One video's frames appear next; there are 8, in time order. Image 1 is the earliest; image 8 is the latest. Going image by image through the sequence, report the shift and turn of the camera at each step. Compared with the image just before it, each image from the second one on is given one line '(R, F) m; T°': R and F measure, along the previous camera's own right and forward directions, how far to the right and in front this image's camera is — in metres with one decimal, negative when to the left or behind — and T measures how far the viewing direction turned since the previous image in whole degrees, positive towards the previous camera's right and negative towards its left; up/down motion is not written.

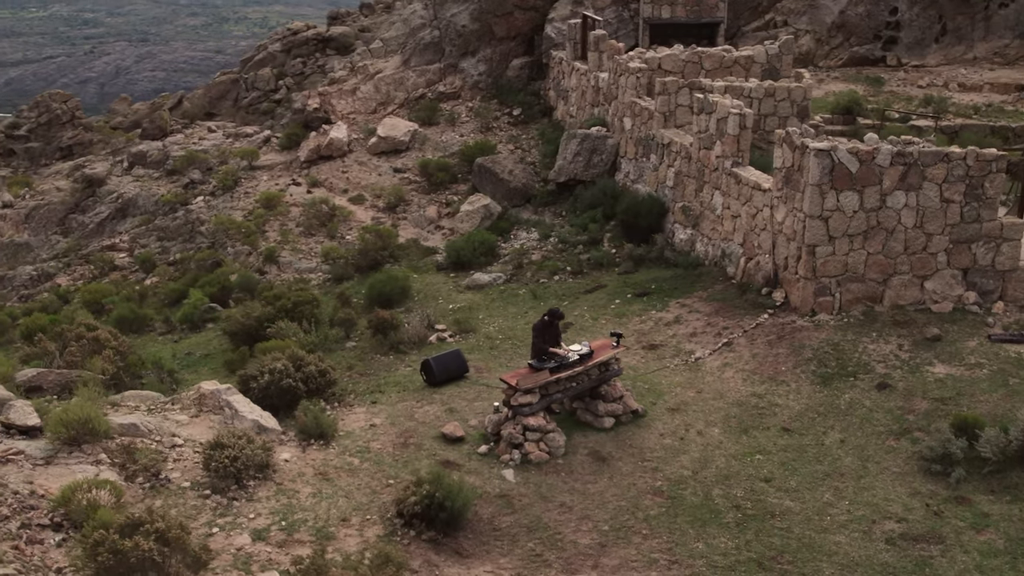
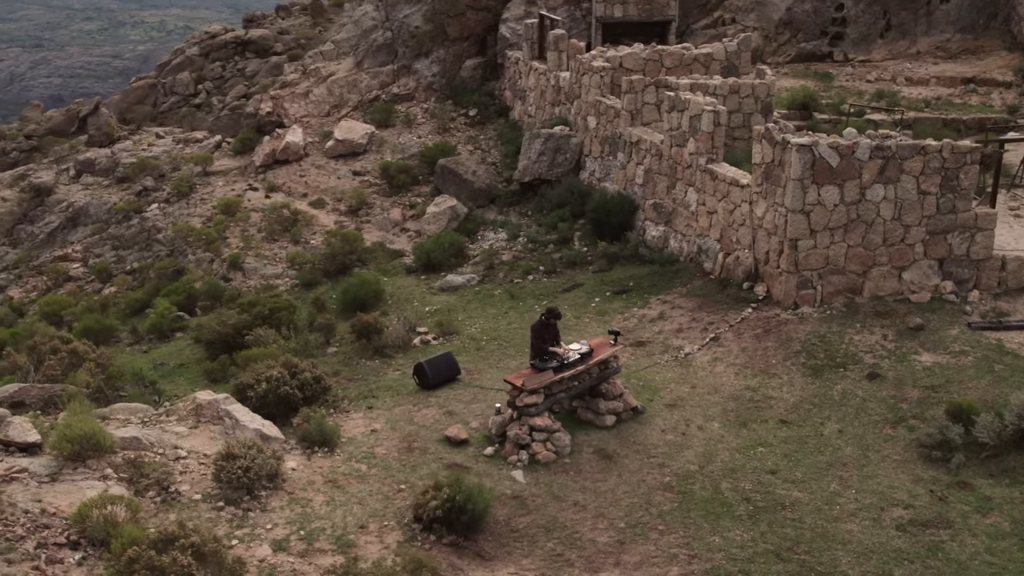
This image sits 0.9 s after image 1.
(-0.4, +0.1) m; +3°
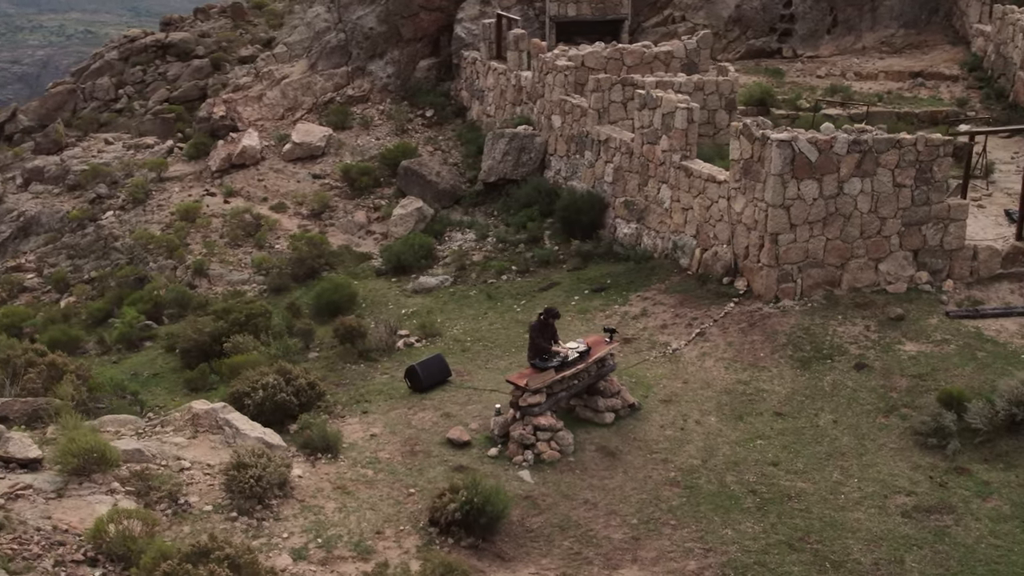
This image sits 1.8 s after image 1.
(-0.4, 0.0) m; +3°
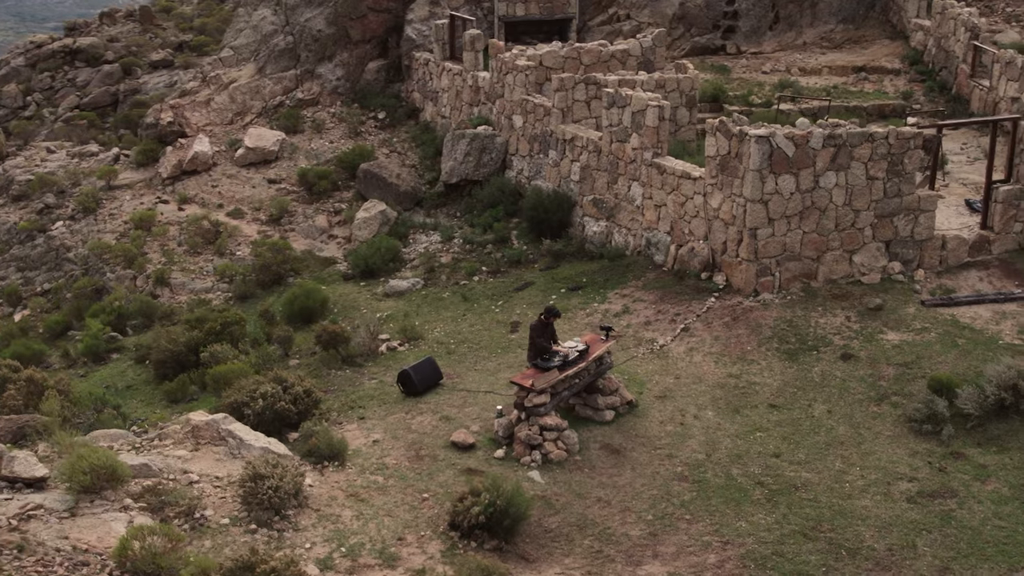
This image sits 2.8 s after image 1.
(-0.5, 0.0) m; +3°
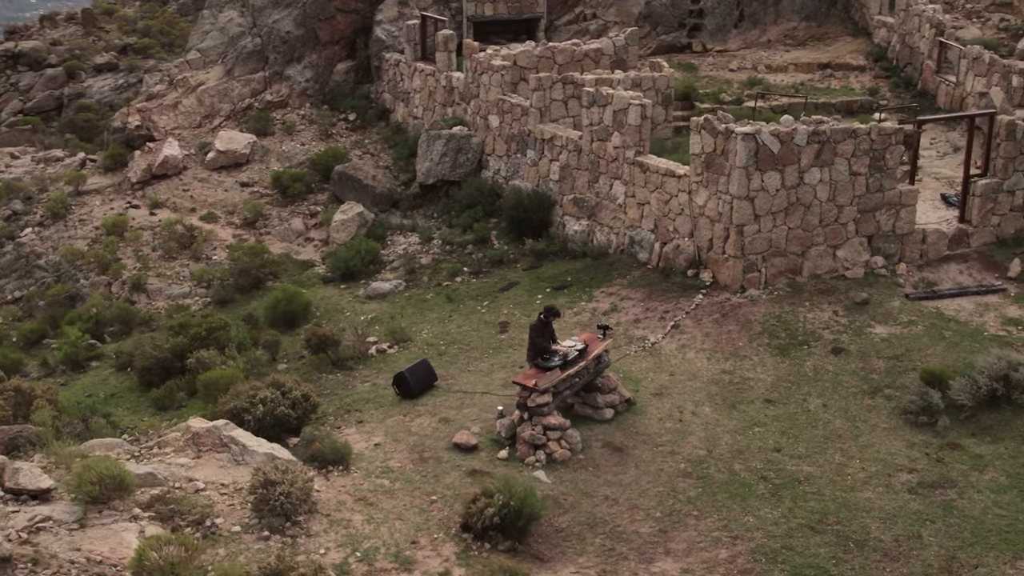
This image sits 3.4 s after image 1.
(-0.3, 0.0) m; +2°
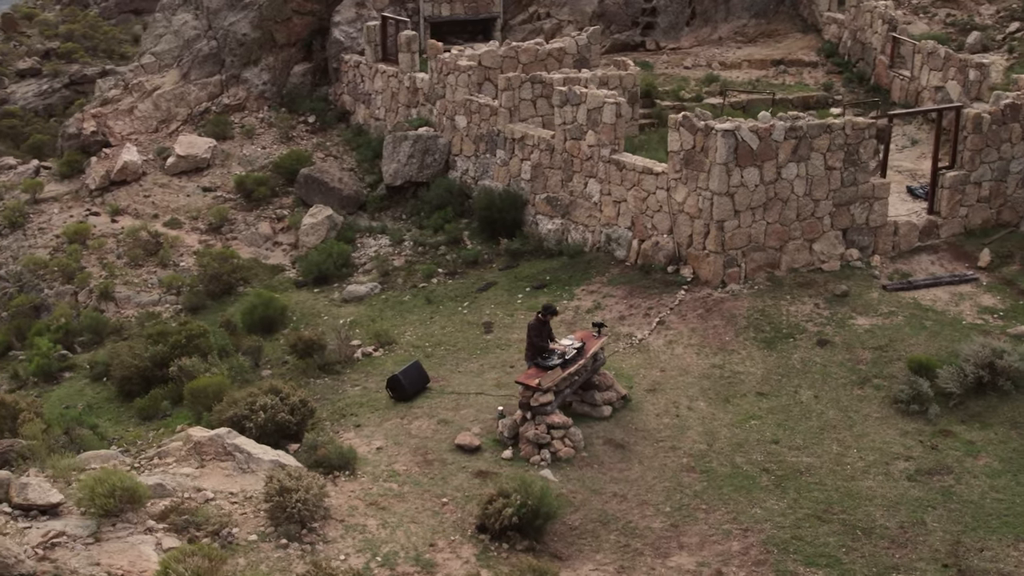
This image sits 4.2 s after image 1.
(-0.4, 0.0) m; +3°
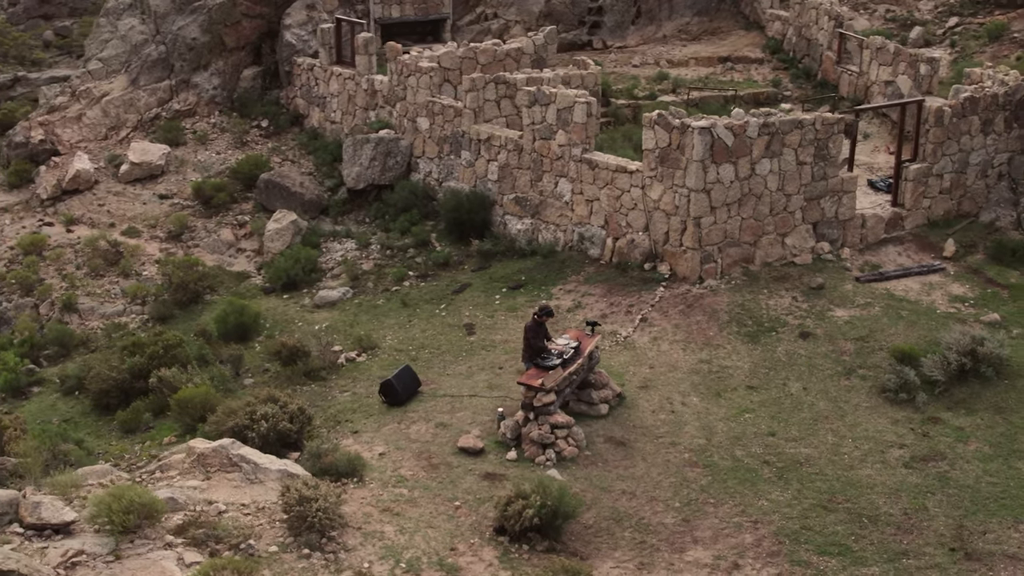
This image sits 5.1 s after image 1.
(-0.4, 0.0) m; +3°
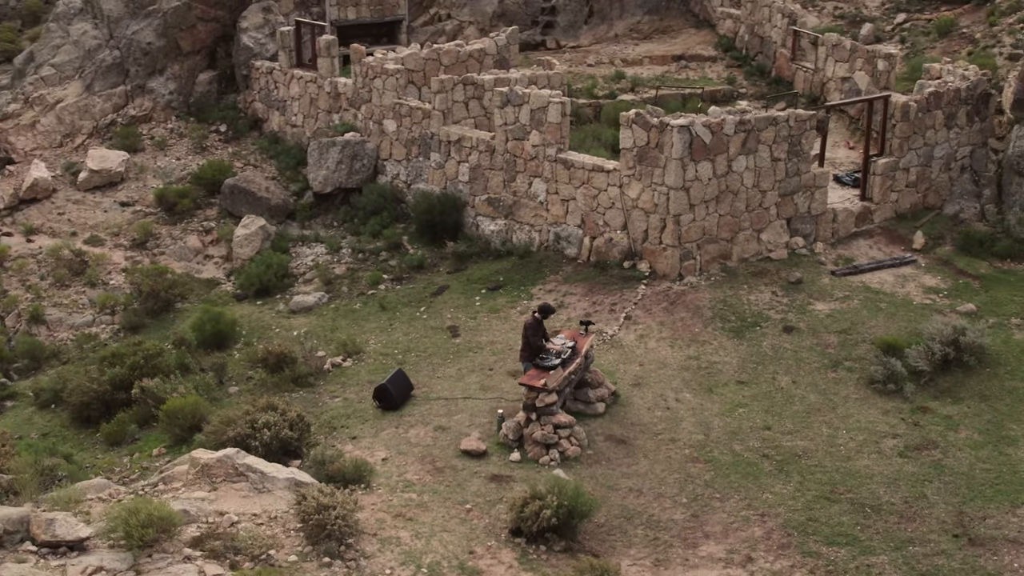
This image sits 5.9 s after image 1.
(-0.4, 0.0) m; +3°
